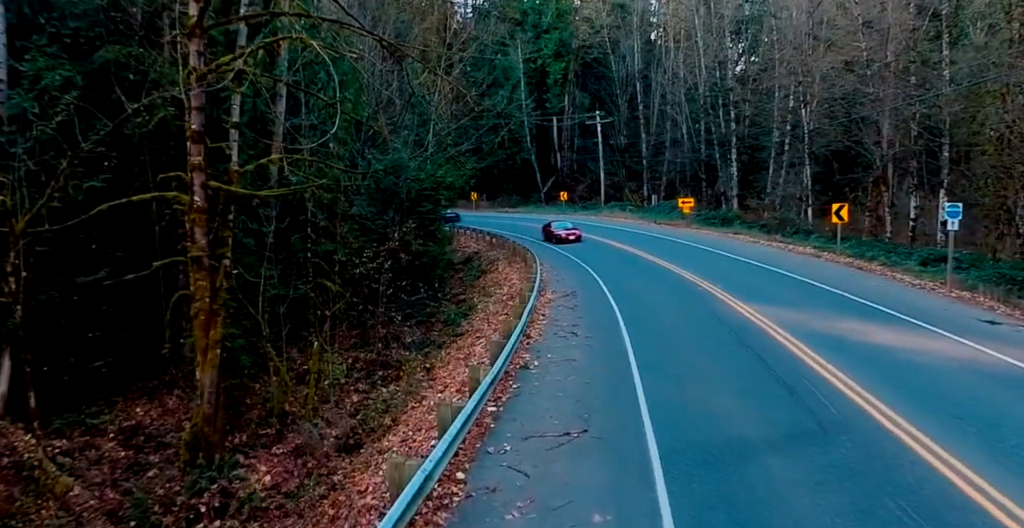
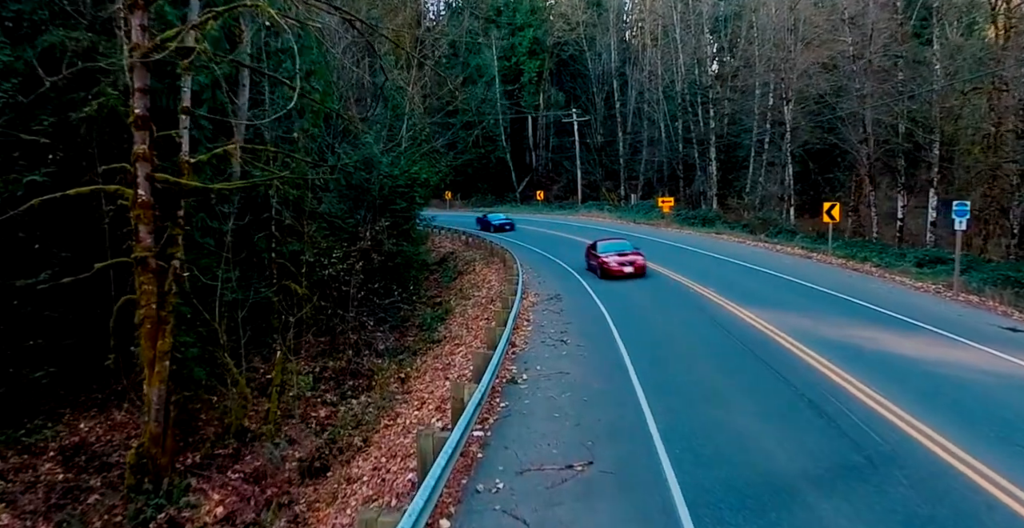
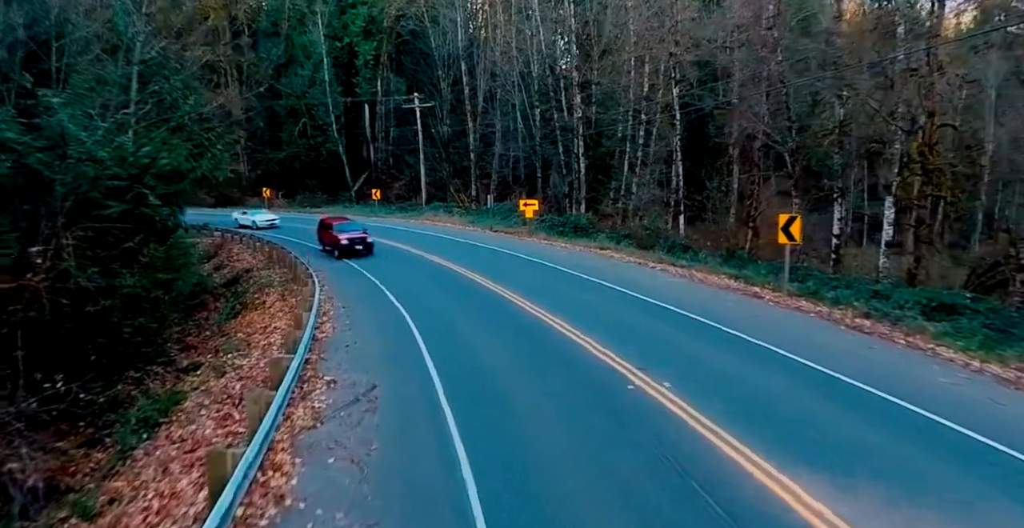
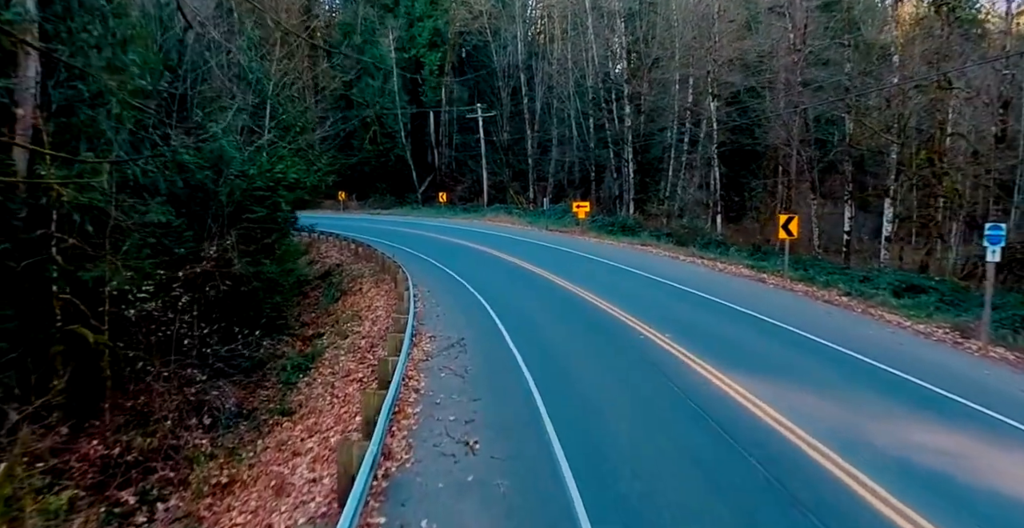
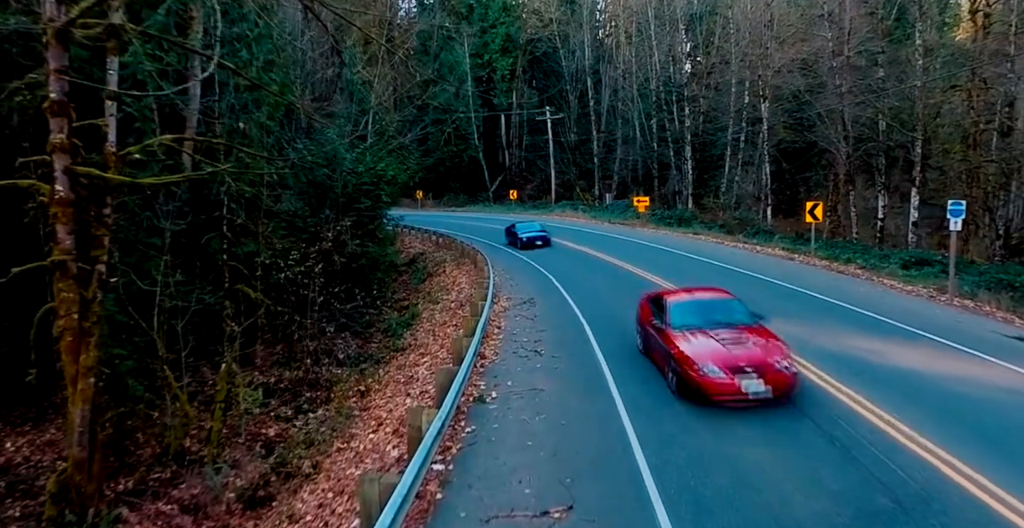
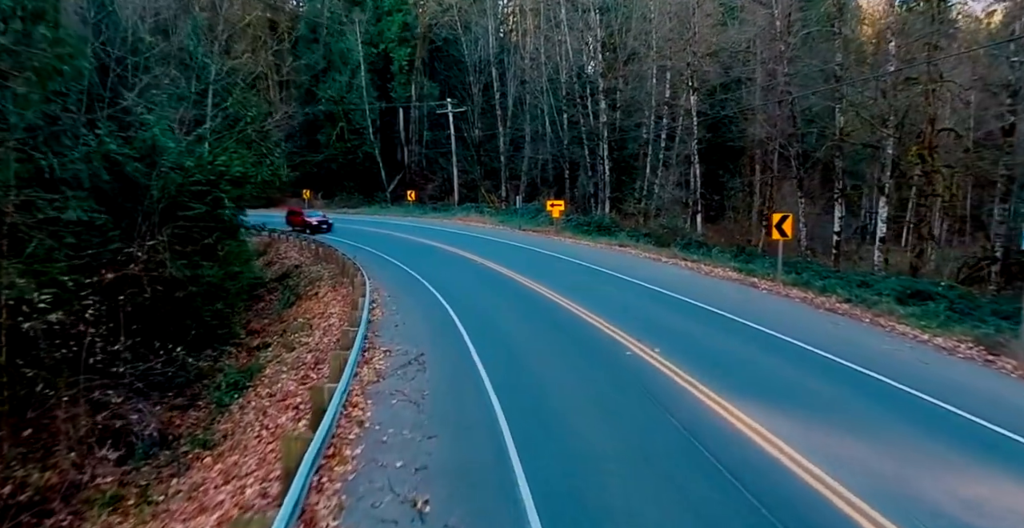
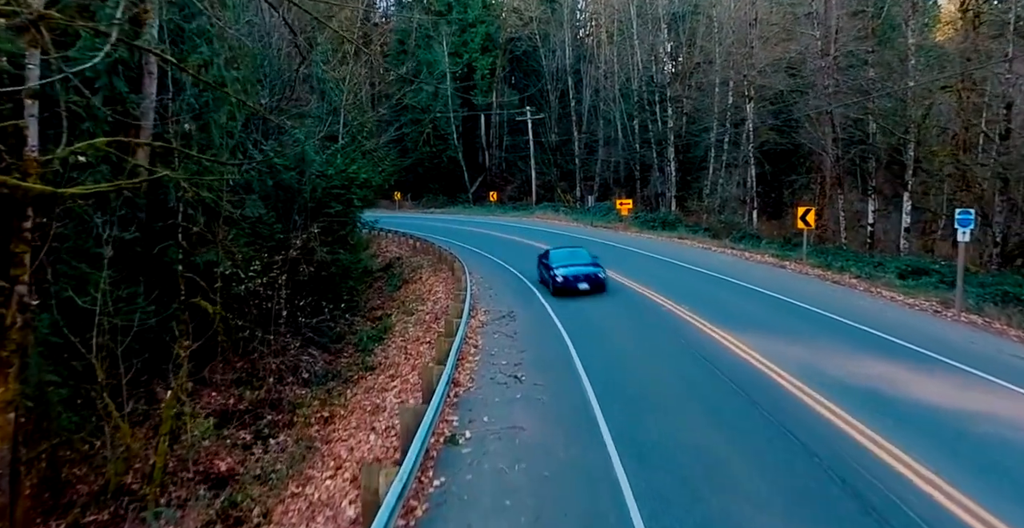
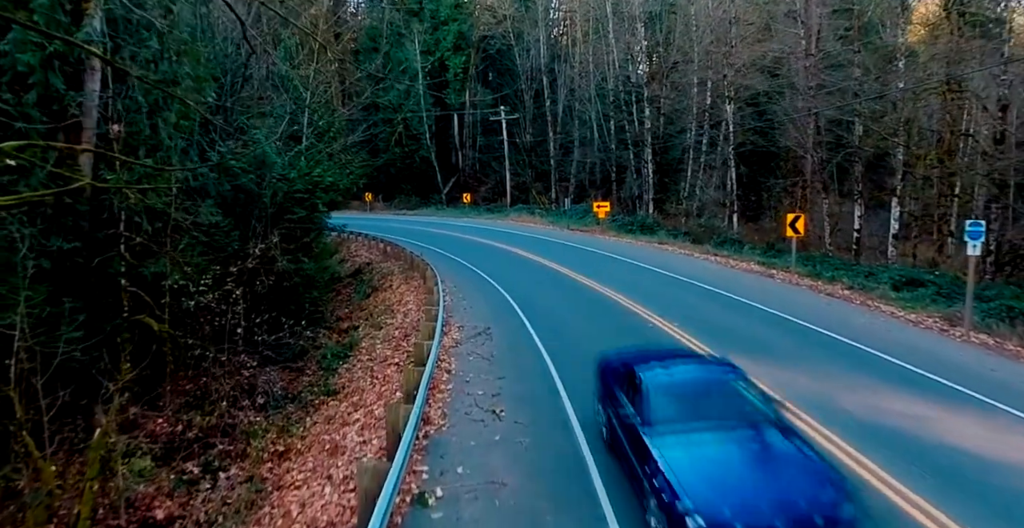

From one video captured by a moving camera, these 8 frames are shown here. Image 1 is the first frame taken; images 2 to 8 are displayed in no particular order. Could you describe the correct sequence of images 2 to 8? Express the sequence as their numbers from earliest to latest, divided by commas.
2, 5, 7, 8, 4, 6, 3
